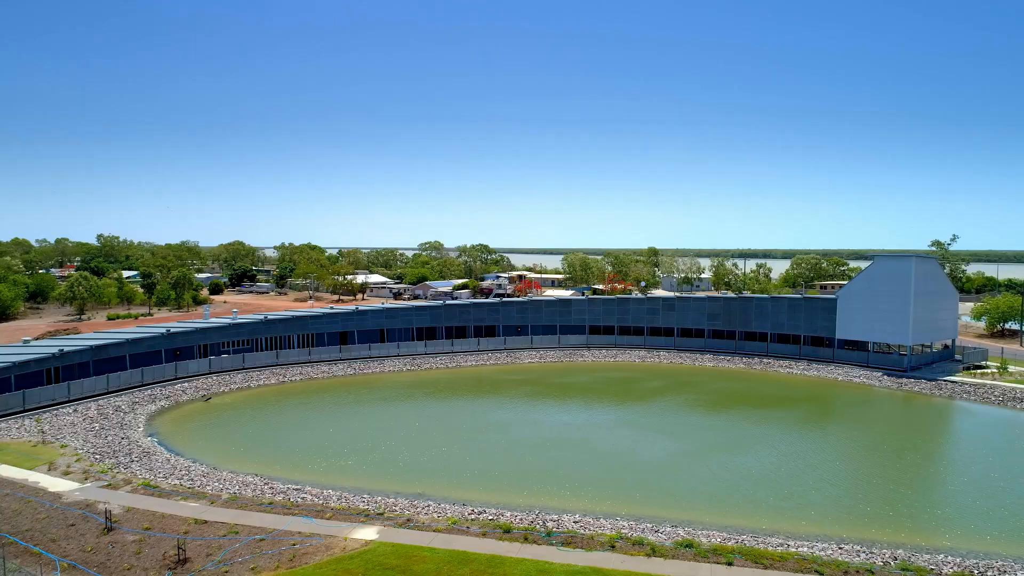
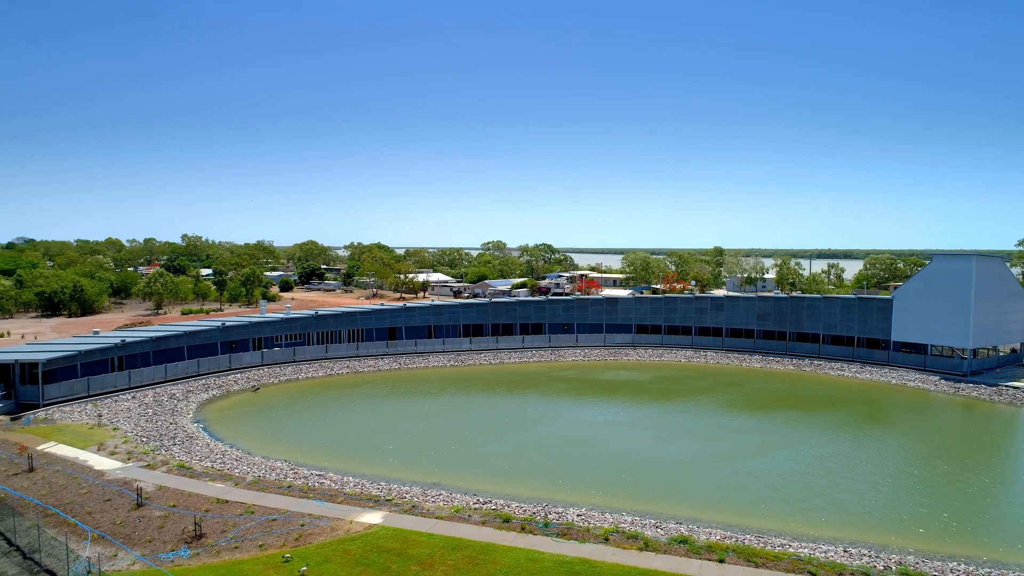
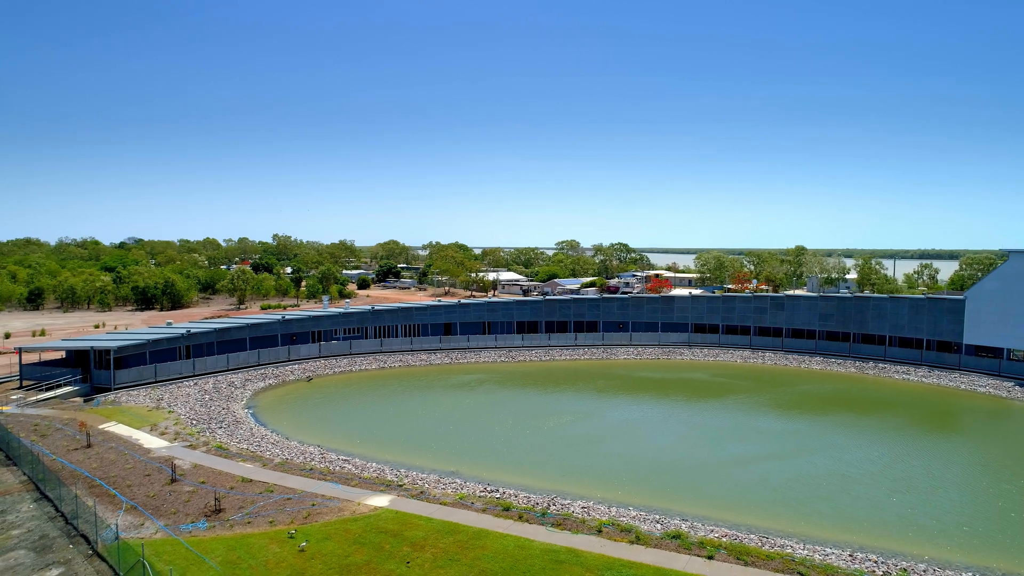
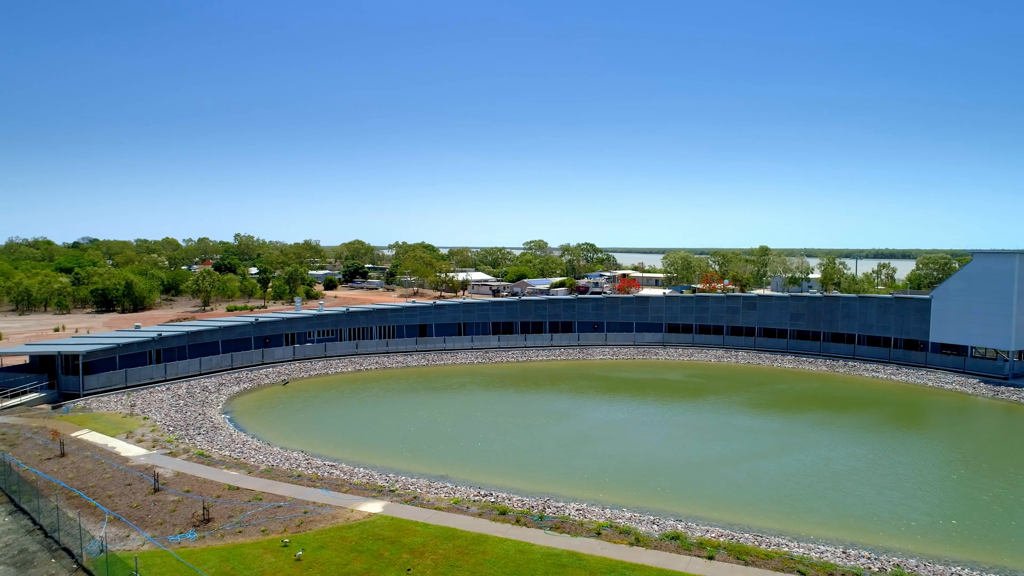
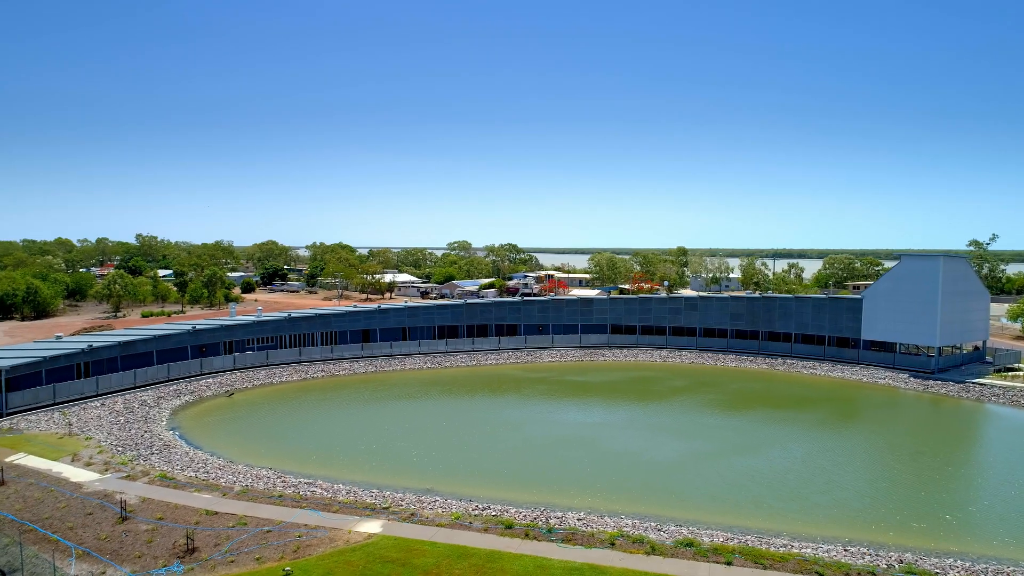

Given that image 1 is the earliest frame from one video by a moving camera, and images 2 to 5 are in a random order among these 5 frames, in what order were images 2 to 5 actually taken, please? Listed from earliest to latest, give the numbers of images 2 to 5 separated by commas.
5, 2, 4, 3
